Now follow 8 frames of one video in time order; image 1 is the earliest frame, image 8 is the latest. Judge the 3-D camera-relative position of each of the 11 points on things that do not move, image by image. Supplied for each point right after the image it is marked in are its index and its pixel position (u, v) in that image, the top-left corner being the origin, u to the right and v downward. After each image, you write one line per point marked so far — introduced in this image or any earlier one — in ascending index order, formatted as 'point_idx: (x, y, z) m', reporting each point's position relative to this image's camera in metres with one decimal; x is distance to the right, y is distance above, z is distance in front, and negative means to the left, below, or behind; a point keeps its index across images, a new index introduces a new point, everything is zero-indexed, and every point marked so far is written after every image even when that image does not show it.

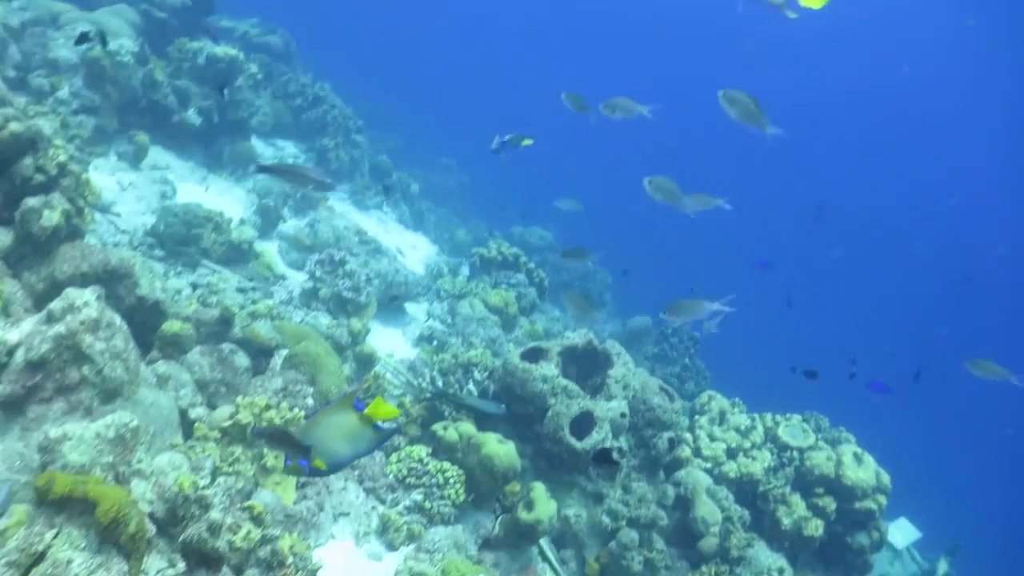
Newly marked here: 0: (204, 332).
0: (-3.7, -0.5, +7.3) m
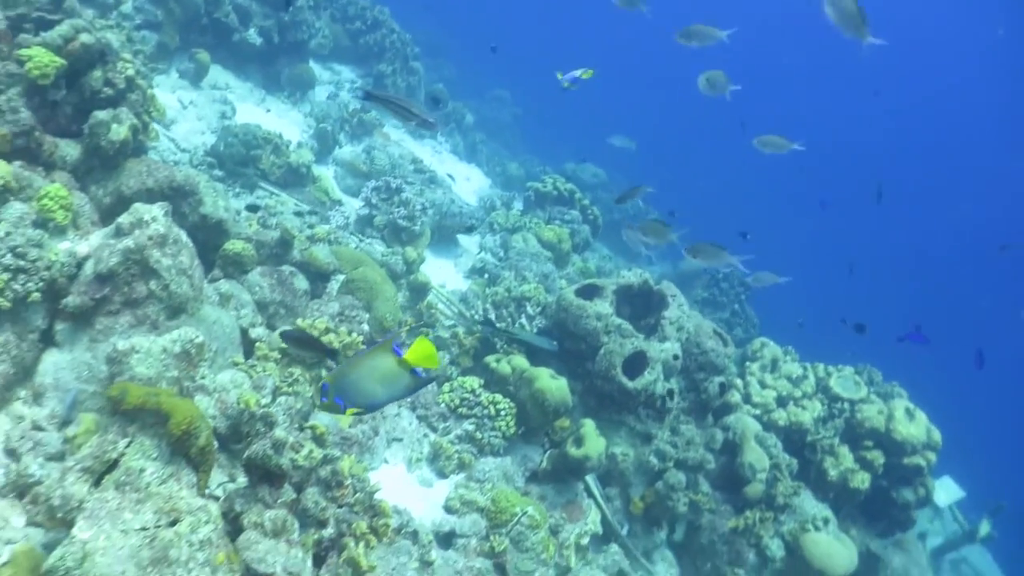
0: (-2.9, +0.5, +7.4) m
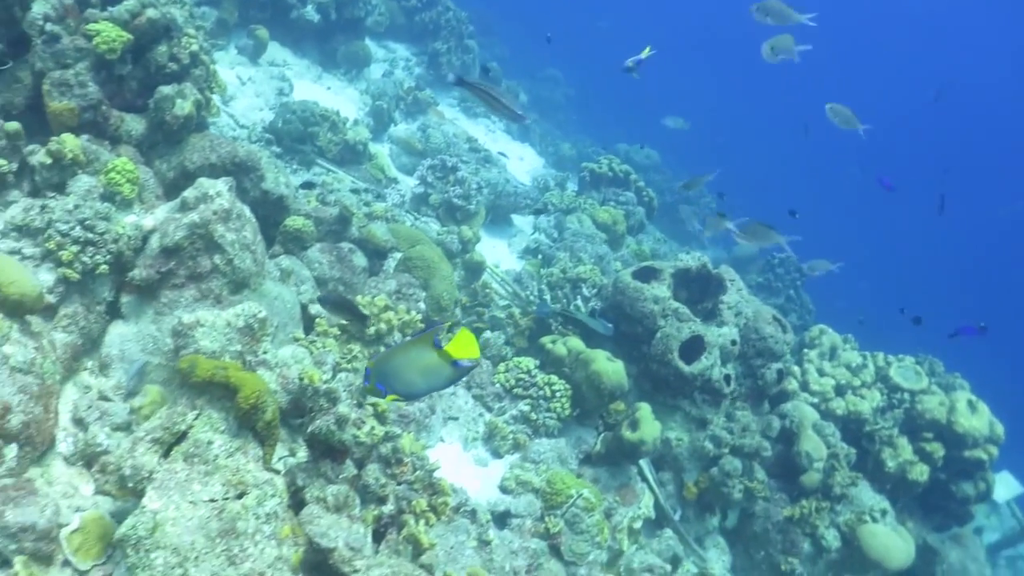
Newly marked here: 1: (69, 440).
0: (-2.3, +0.7, +7.4) m
1: (-3.7, -1.3, +5.0) m
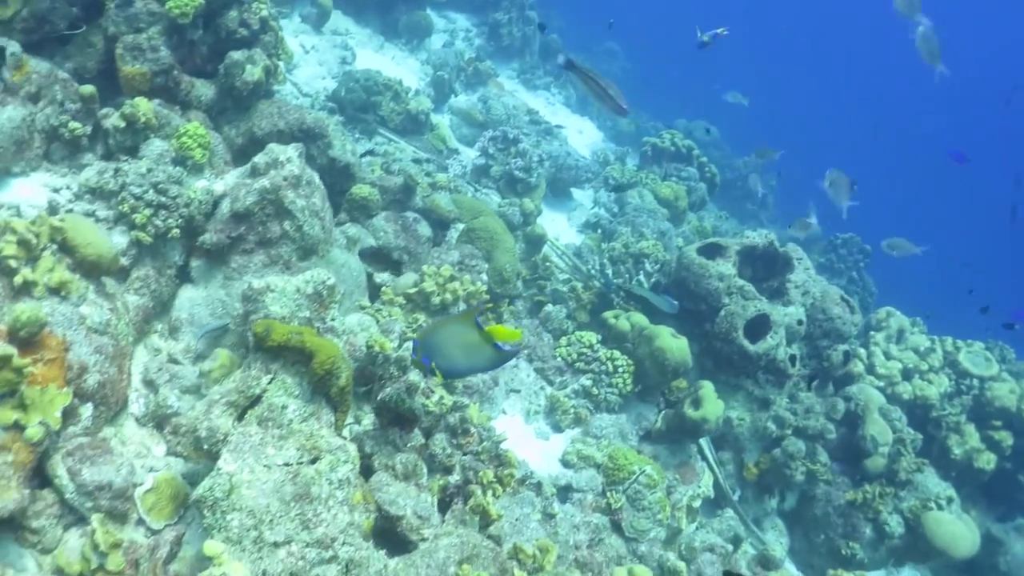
0: (-1.6, +1.1, +7.3) m
1: (-3.2, -1.0, +5.0) m
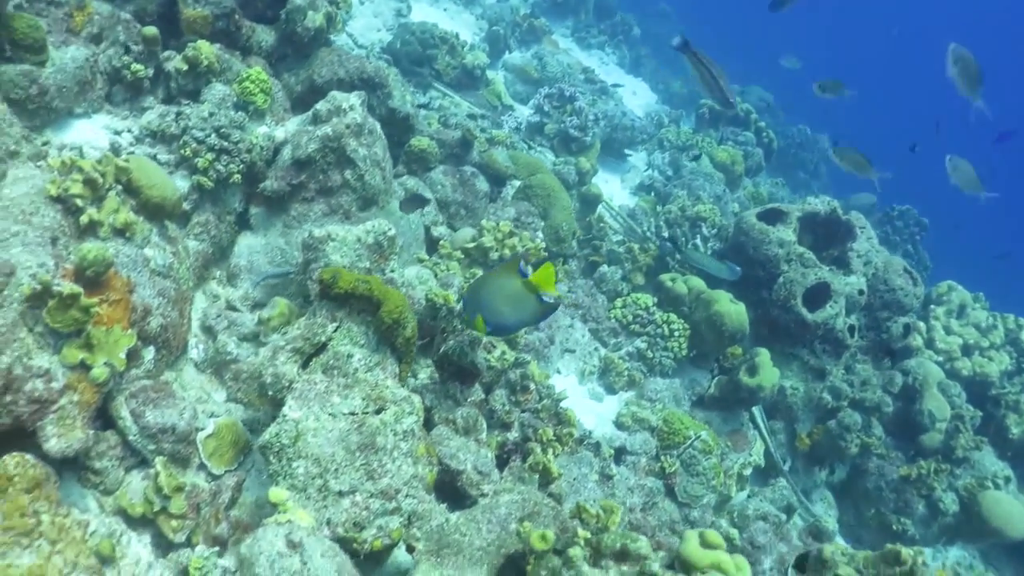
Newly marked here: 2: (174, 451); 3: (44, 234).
0: (-0.9, +1.6, +7.1) m
1: (-2.7, -0.5, +5.0) m
2: (-2.4, -1.2, +4.2) m
3: (-3.2, +0.4, +4.0) m
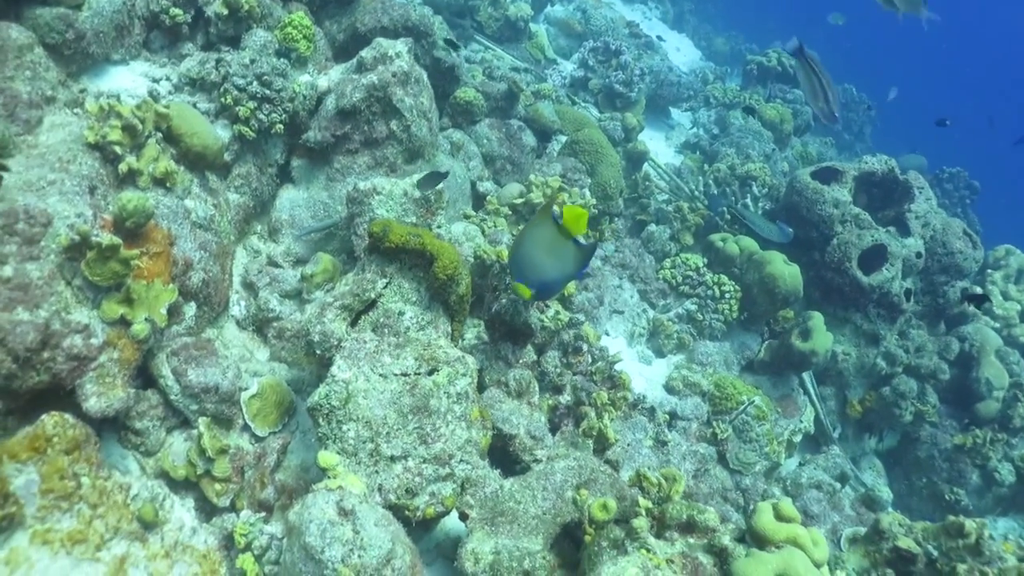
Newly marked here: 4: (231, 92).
0: (-0.5, +2.1, +6.8) m
1: (-2.2, -0.1, +4.8) m
2: (-2.0, -0.8, +4.0) m
3: (-2.8, +0.7, +3.8) m
4: (-2.4, +1.6, +4.9) m
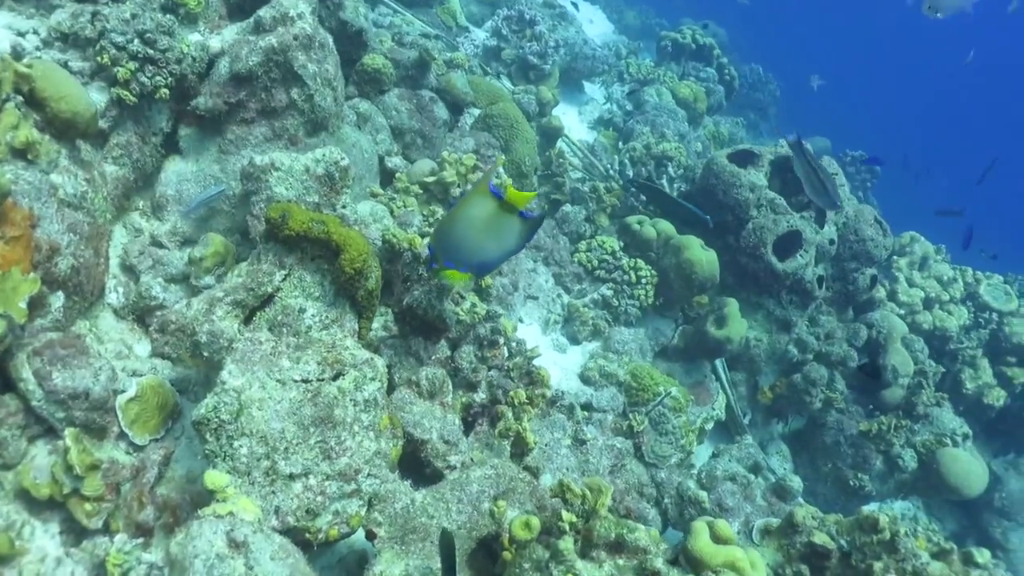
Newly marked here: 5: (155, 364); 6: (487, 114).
0: (-1.3, +2.2, +6.3) m
1: (-2.9, -0.1, +4.2) m
2: (-2.6, -0.8, +3.5) m
3: (-3.3, +0.7, +3.1) m
4: (-3.0, +1.7, +4.2) m
5: (-2.4, -0.6, +3.9) m
6: (-0.3, +2.1, +7.4) m
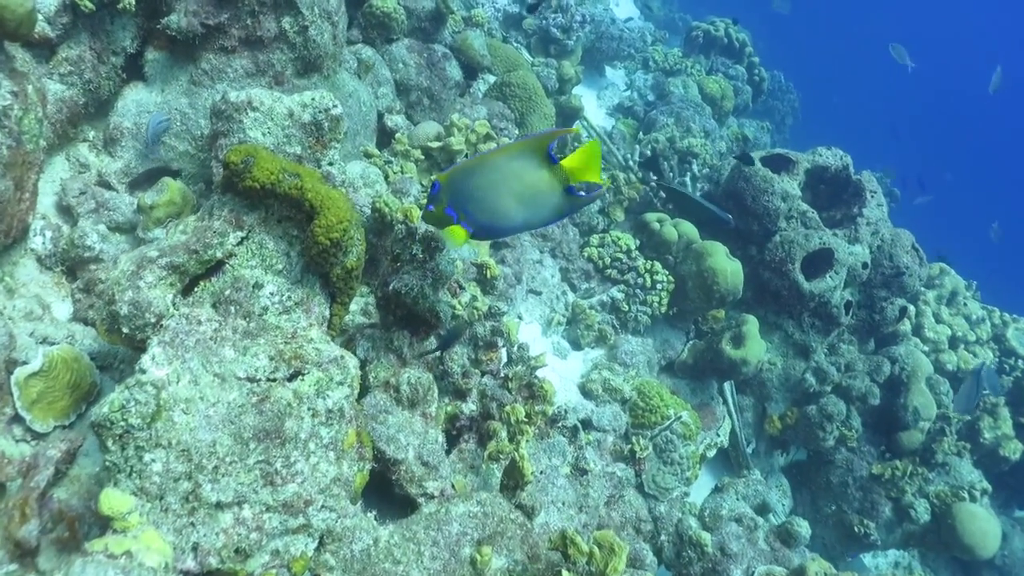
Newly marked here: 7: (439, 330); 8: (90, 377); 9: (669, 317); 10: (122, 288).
0: (-1.0, +2.4, +5.4) m
1: (-2.8, +0.3, +3.4) m
2: (-2.5, -0.5, +2.7) m
3: (-3.1, +1.0, +2.2) m
4: (-2.7, +2.0, +3.3) m
5: (-2.4, -0.3, +3.1) m
6: (0.0, +2.3, +6.6) m
7: (-0.4, -0.3, +3.5) m
8: (-2.2, -0.5, +3.1) m
9: (+1.9, -0.4, +6.8) m
10: (-1.8, 0.0, +2.7) m
